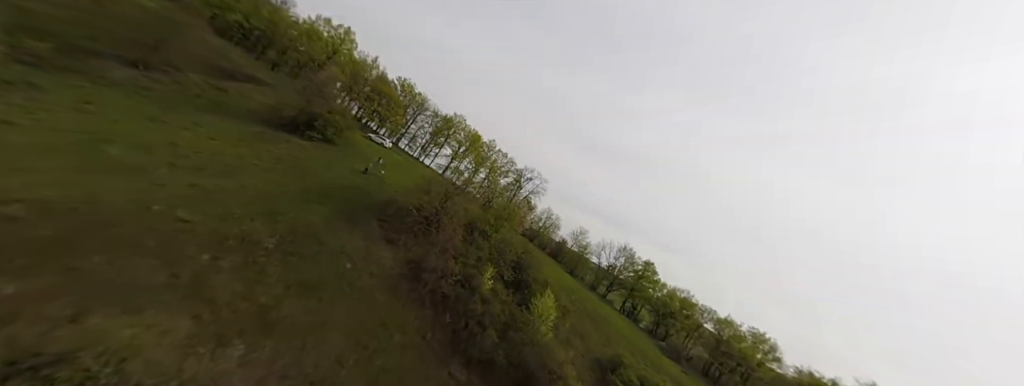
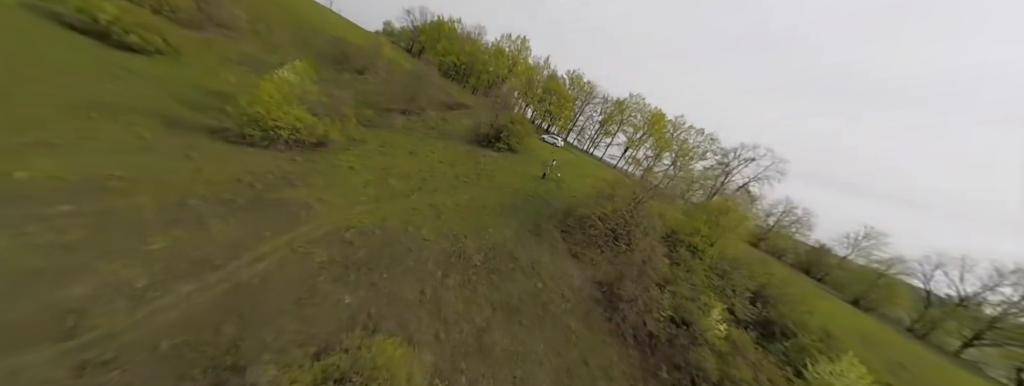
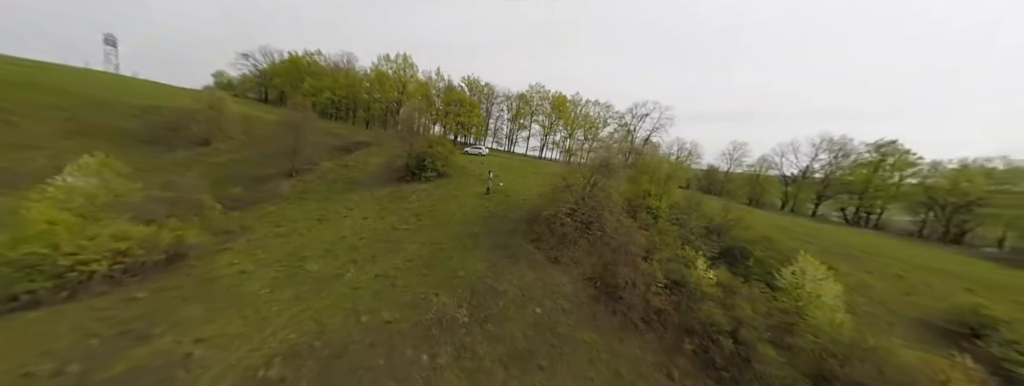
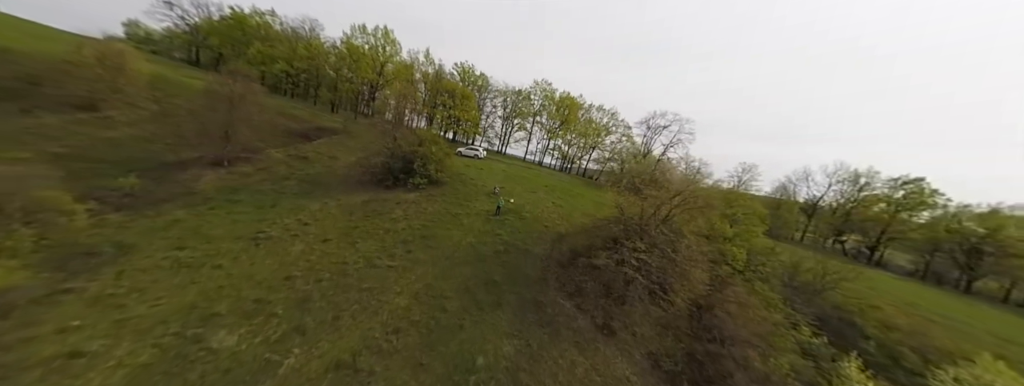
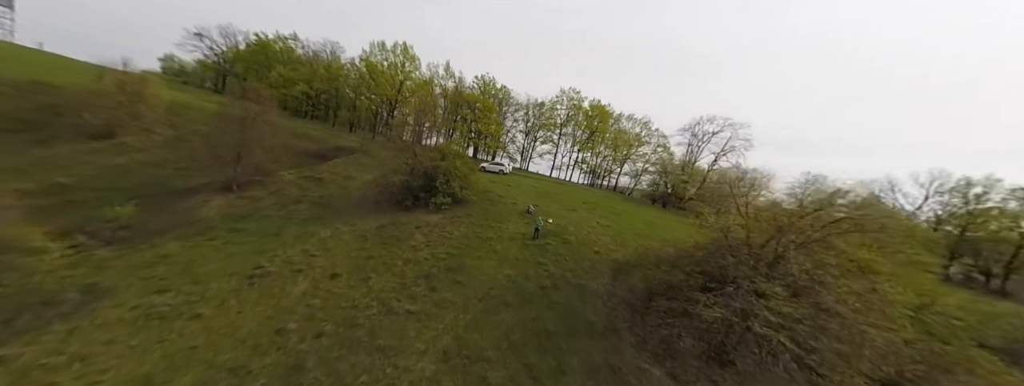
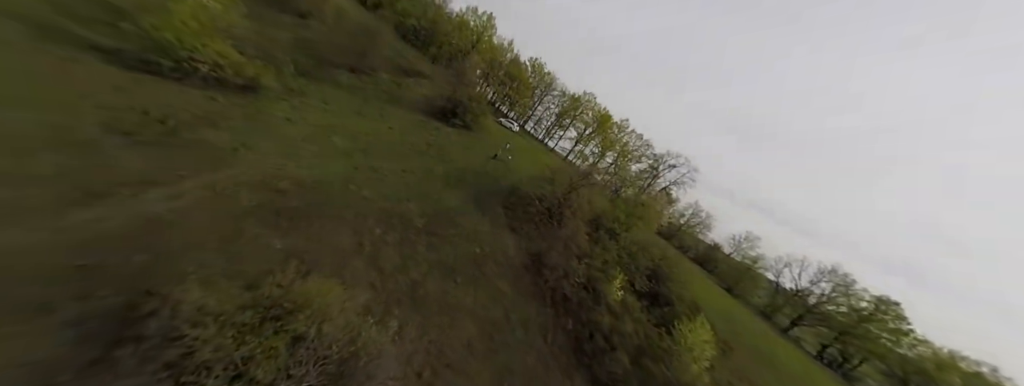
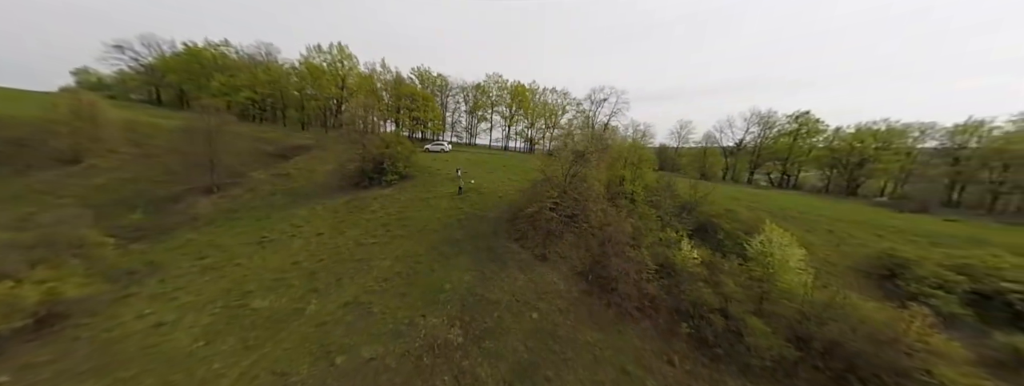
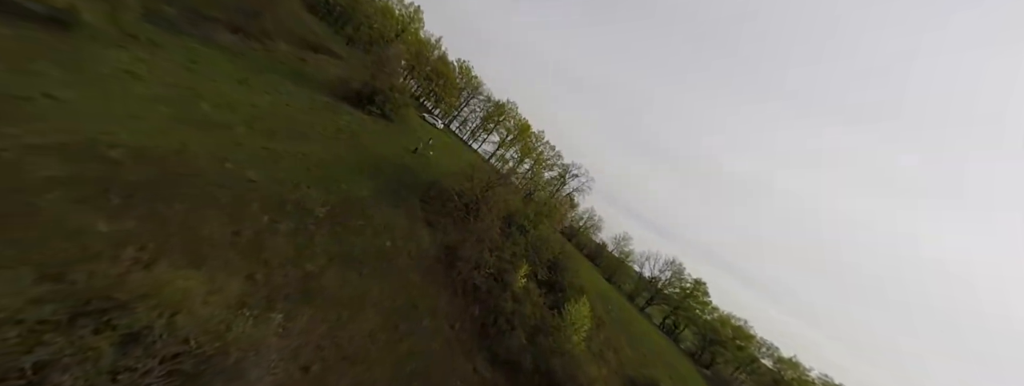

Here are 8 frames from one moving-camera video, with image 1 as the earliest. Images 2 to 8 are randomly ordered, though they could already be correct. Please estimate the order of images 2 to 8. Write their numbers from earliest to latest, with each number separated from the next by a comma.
8, 6, 2, 3, 7, 4, 5
